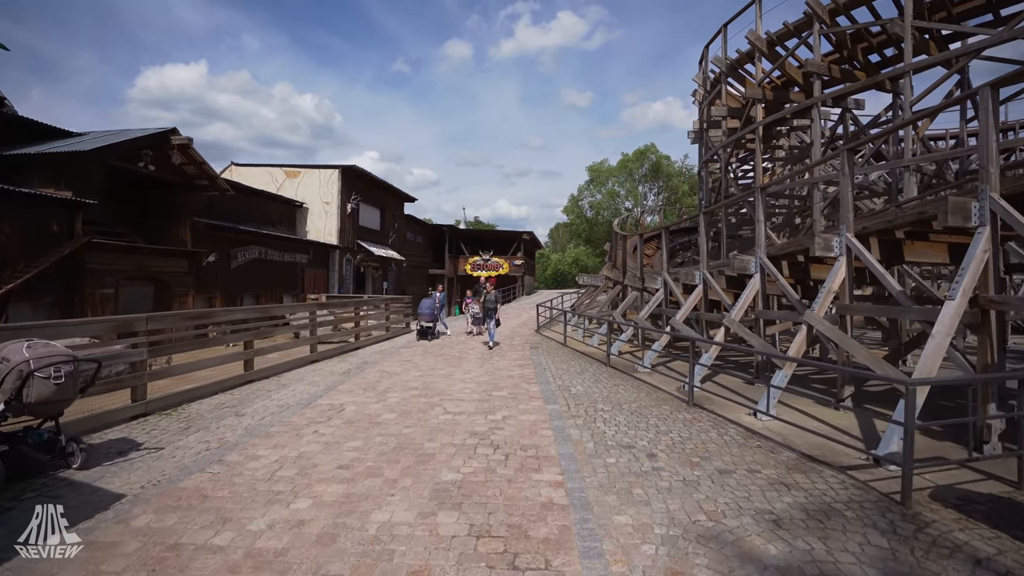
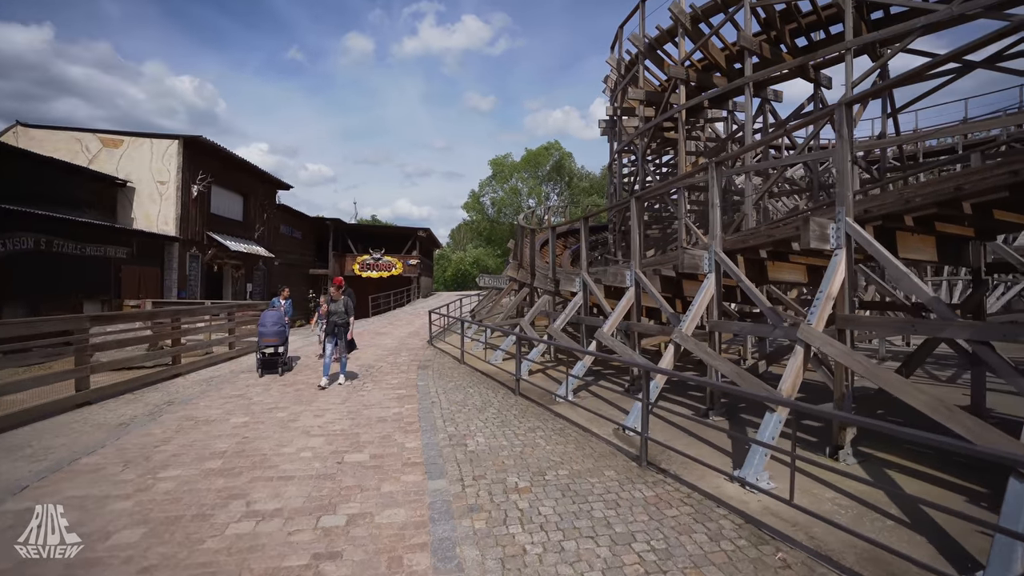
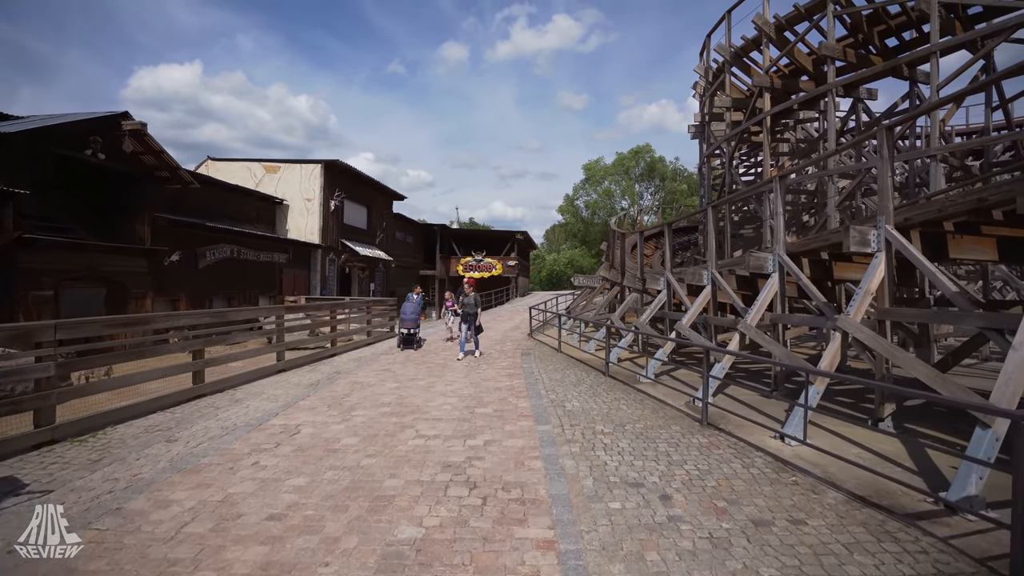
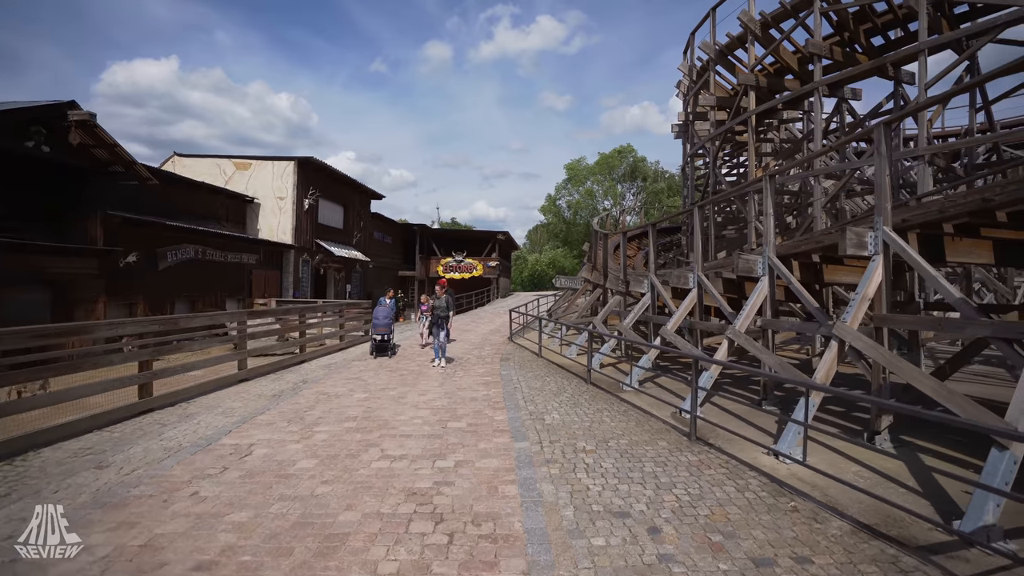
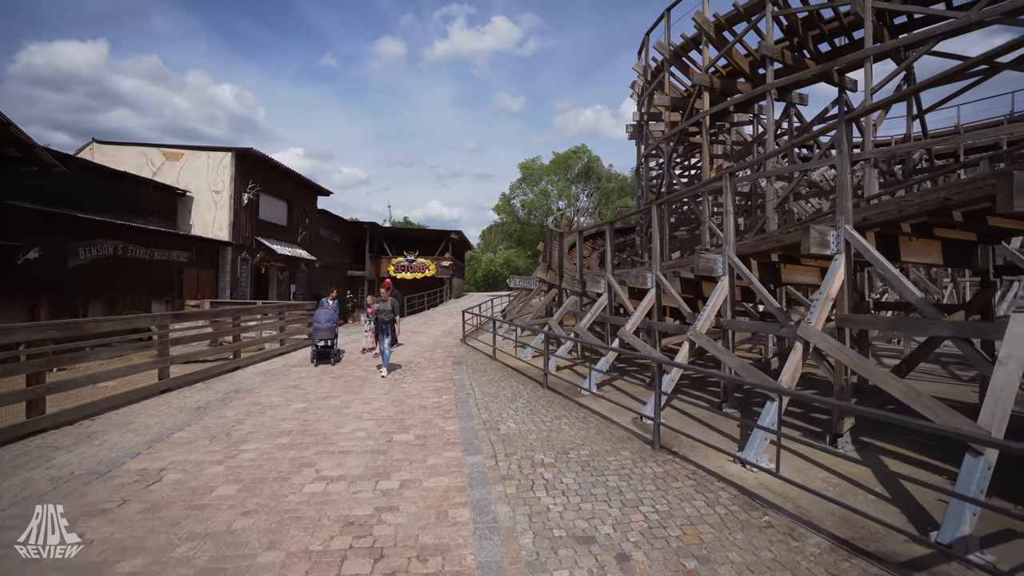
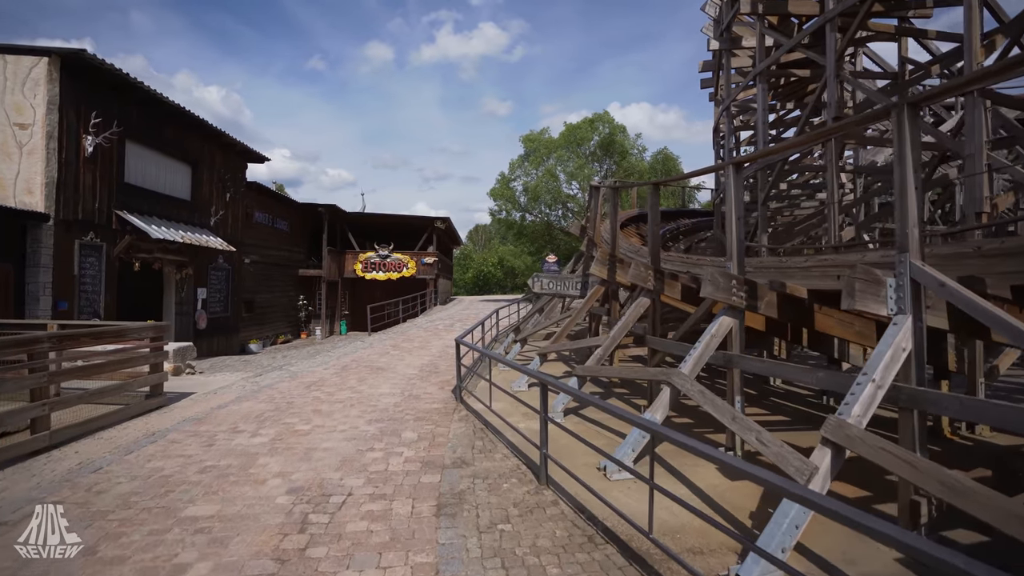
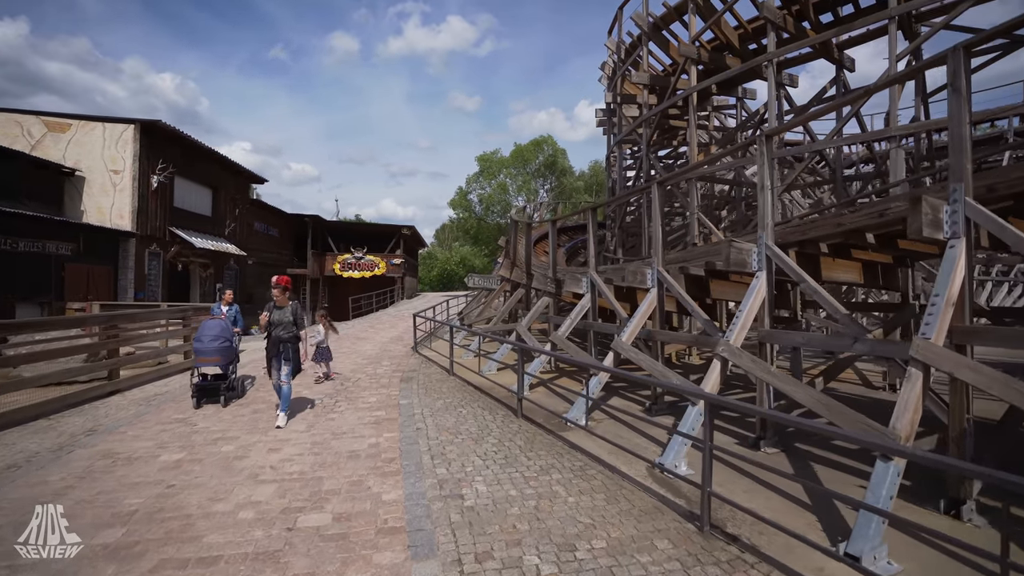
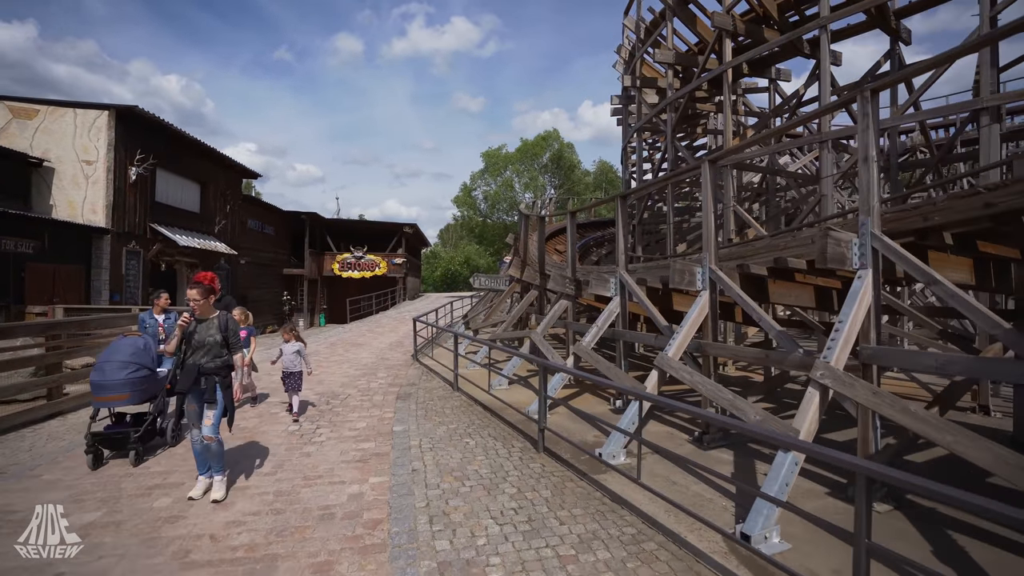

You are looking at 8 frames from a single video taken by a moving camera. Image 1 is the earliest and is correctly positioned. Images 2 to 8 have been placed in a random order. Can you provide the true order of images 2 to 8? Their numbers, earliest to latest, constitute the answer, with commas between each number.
3, 4, 5, 2, 7, 8, 6
